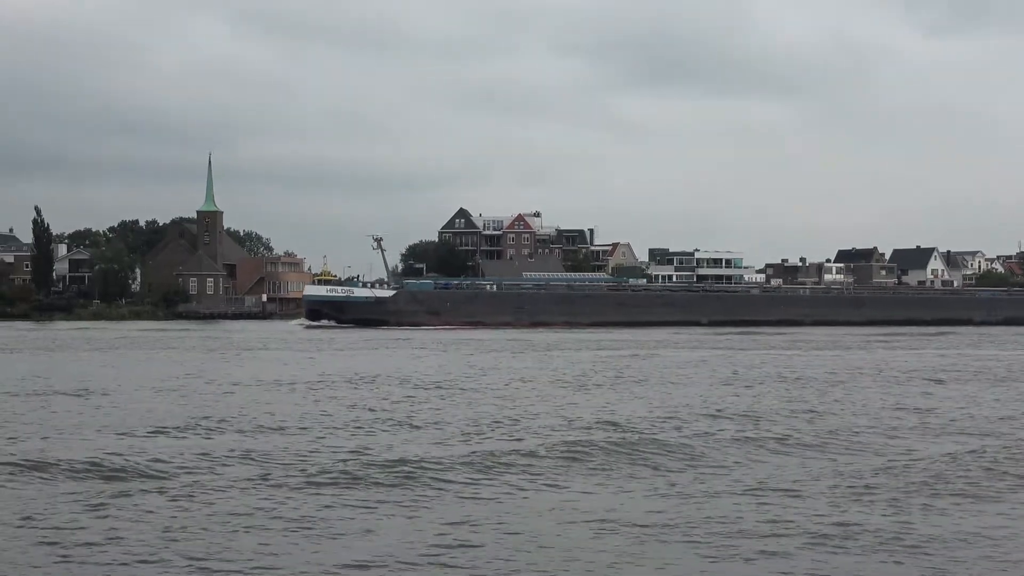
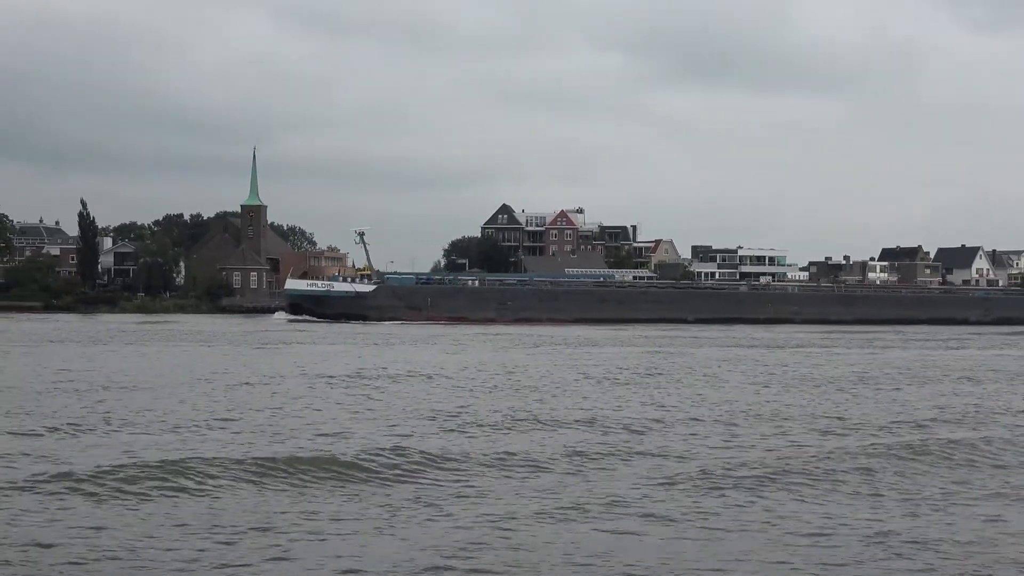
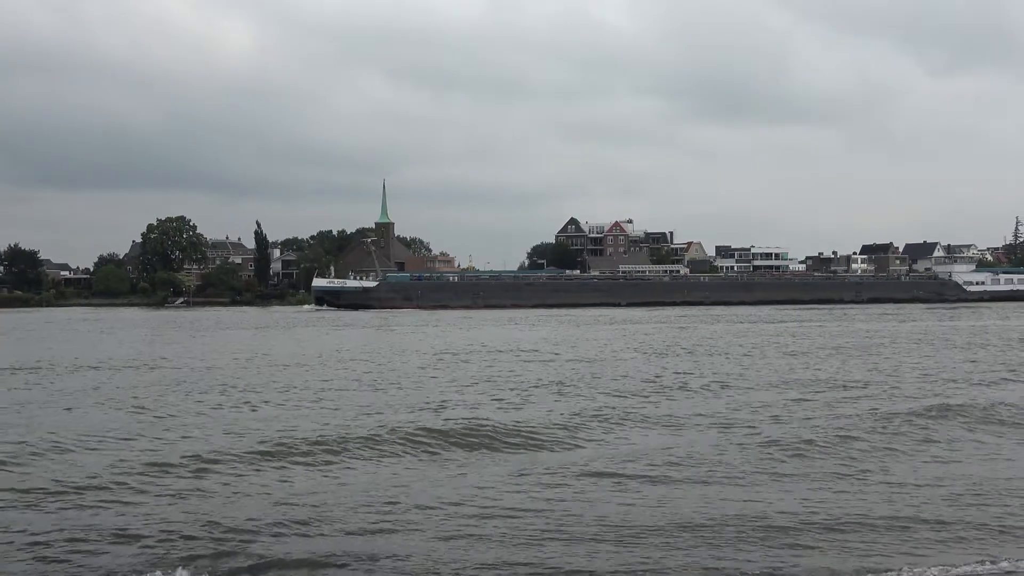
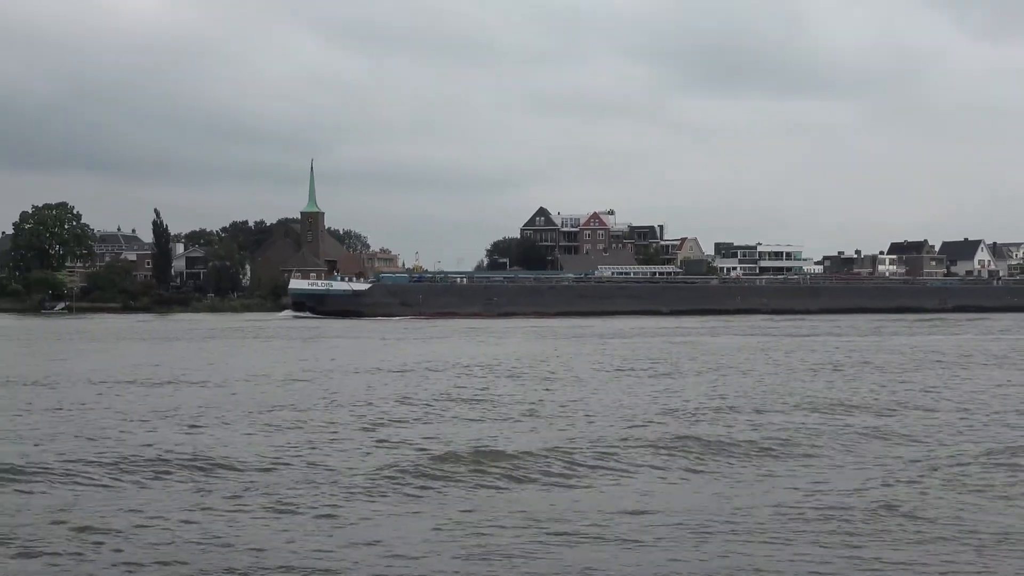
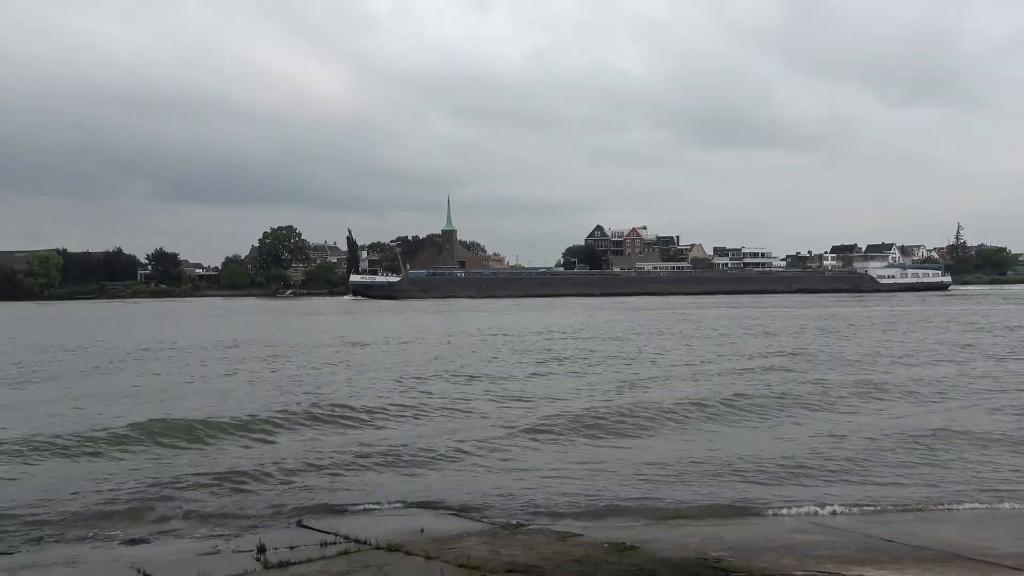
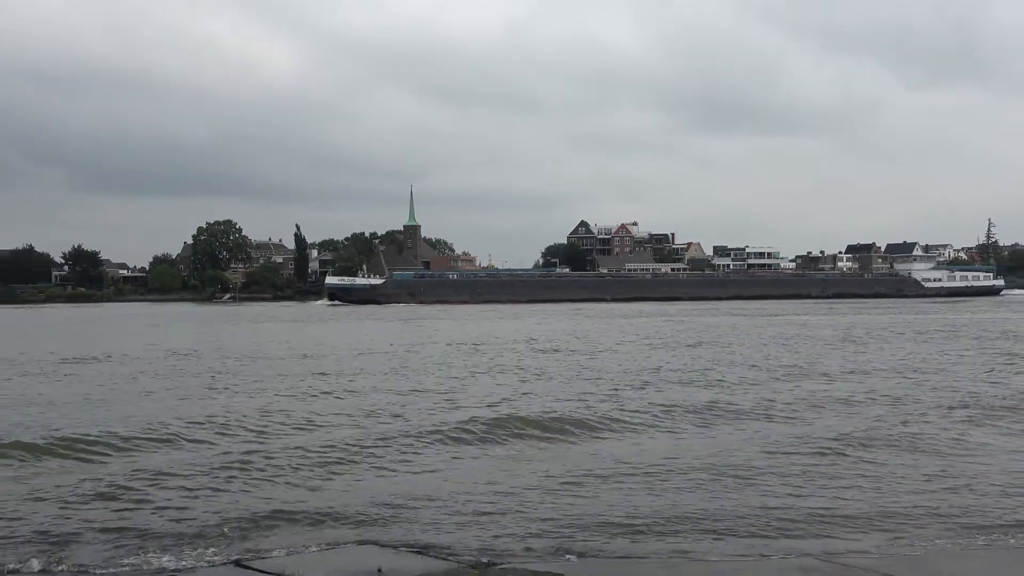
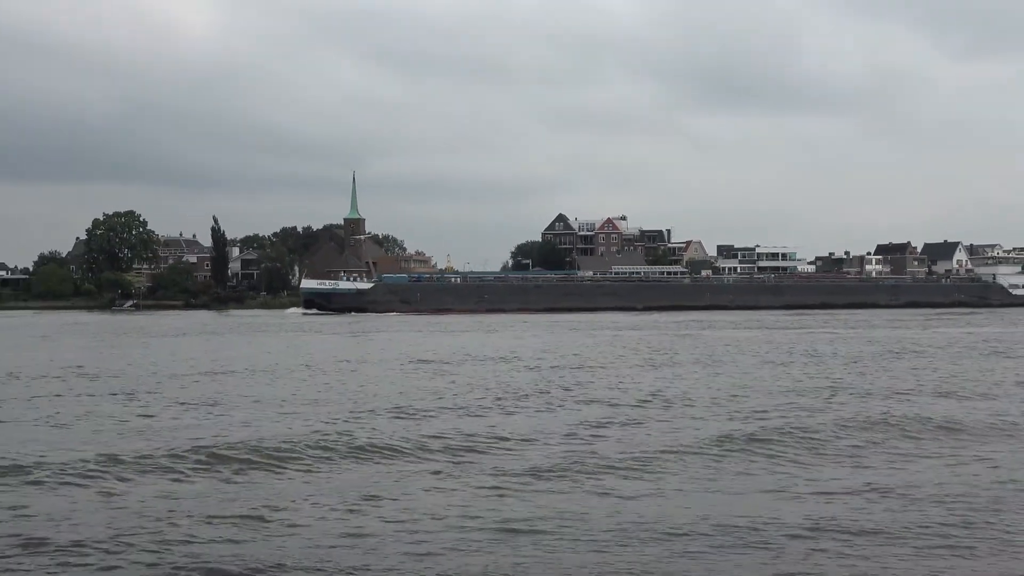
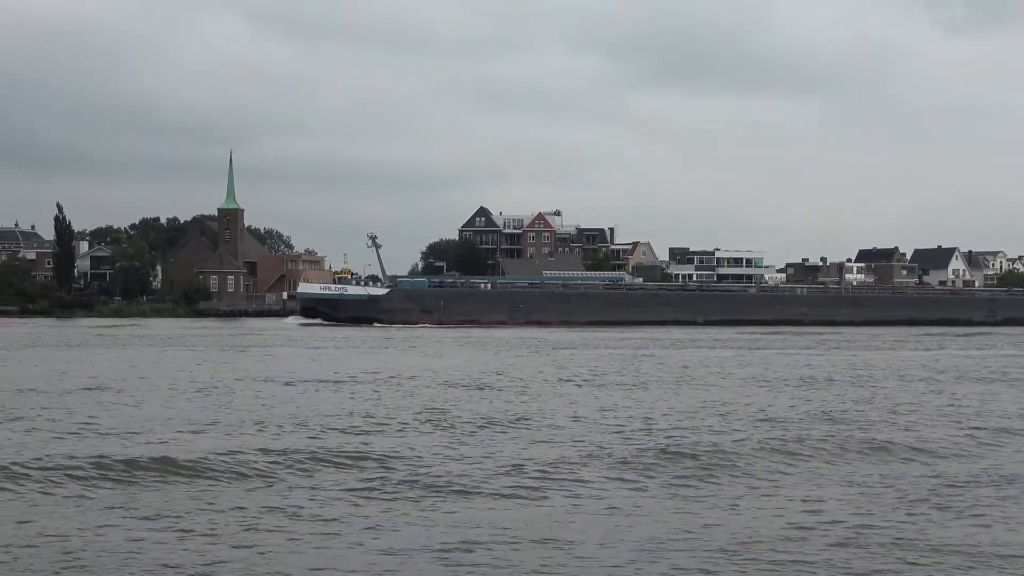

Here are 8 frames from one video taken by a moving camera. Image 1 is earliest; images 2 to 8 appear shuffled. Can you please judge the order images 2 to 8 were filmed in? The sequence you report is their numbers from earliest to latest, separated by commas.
8, 2, 4, 7, 3, 6, 5
